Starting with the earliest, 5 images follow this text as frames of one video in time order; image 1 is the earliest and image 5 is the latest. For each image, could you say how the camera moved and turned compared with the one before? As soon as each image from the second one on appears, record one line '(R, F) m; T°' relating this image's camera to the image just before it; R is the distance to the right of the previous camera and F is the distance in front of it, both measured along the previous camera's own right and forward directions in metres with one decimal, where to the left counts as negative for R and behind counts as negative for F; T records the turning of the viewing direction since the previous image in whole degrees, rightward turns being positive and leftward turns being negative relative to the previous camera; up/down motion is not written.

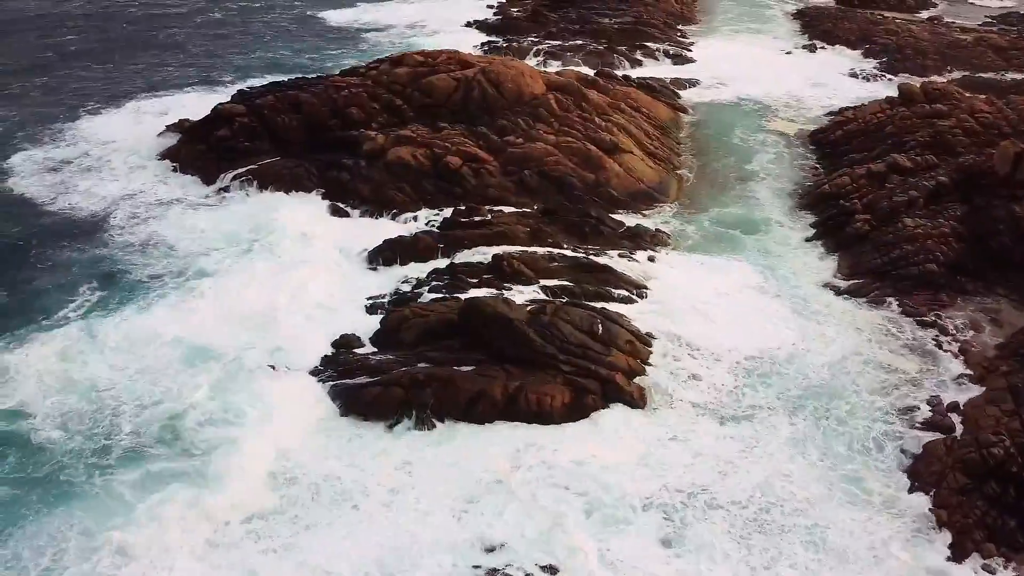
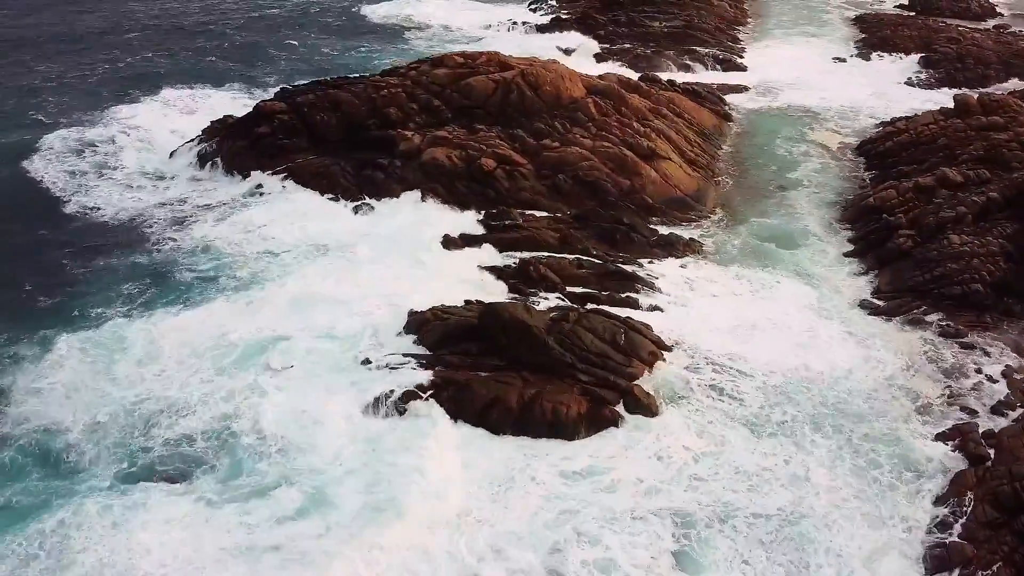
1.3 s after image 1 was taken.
(+0.7, +0.2) m; -3°
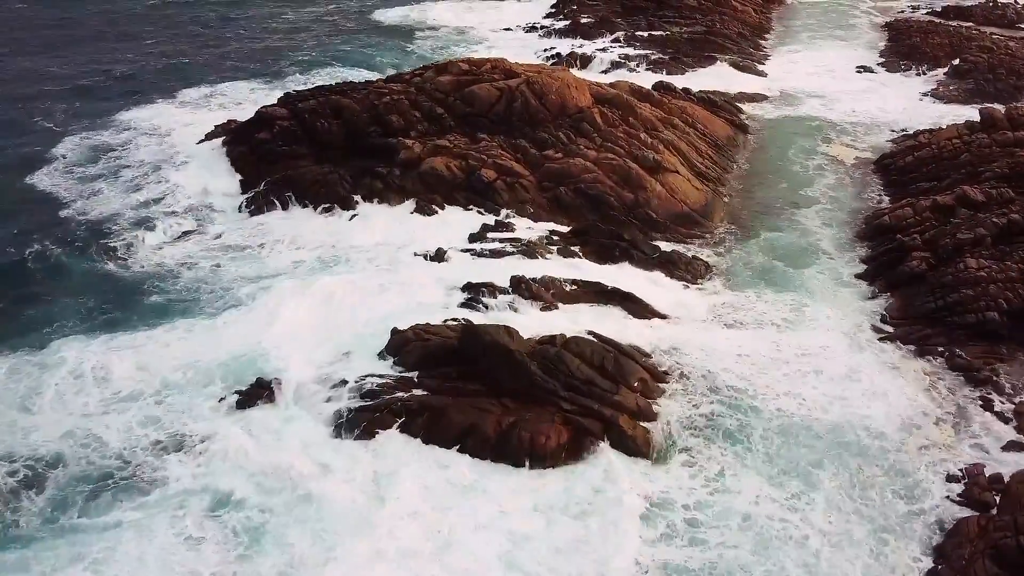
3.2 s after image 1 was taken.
(+1.0, +0.8) m; -2°
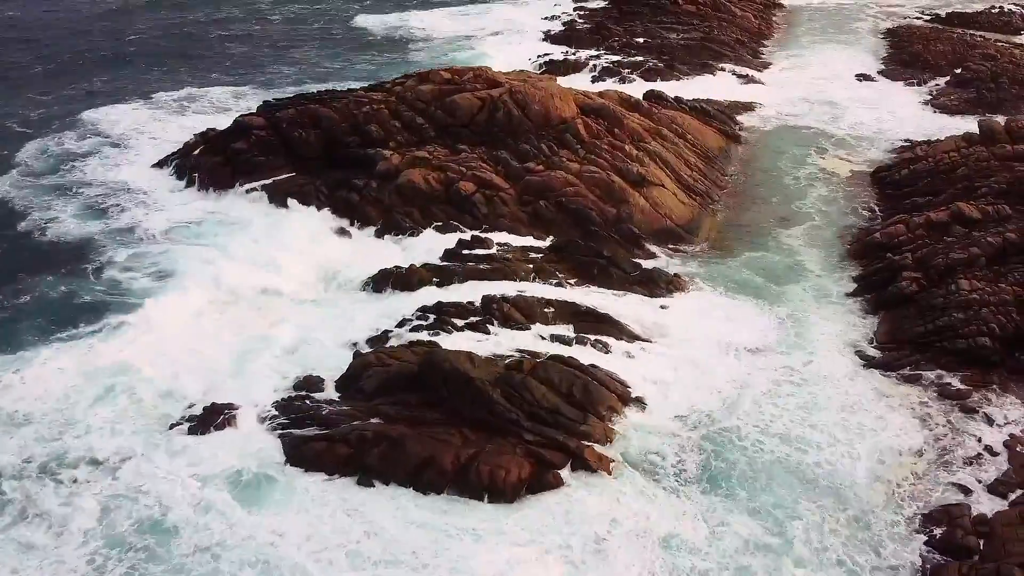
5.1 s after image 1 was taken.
(+1.0, +0.8) m; -1°
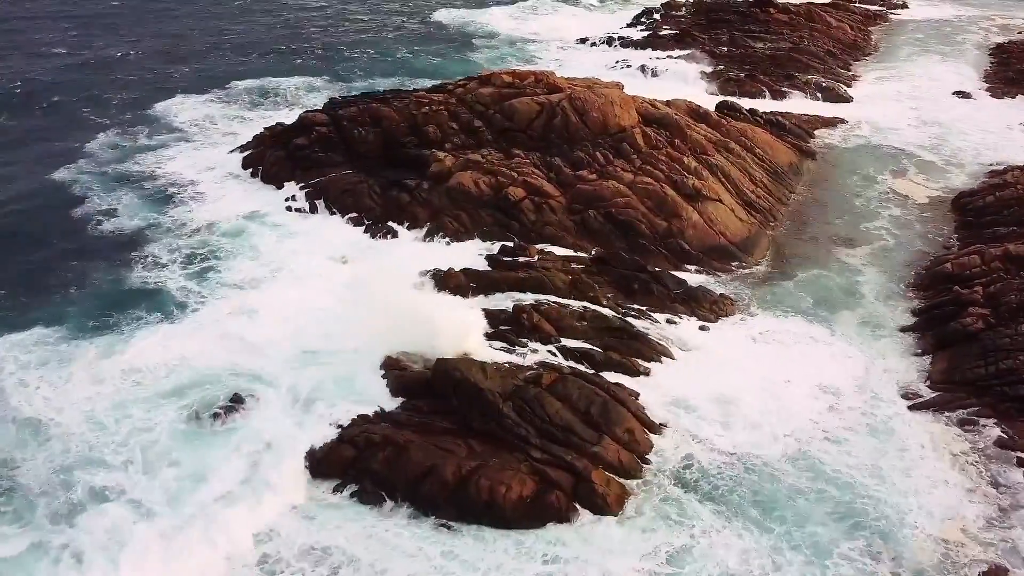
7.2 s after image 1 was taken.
(+1.5, +0.5) m; -6°
